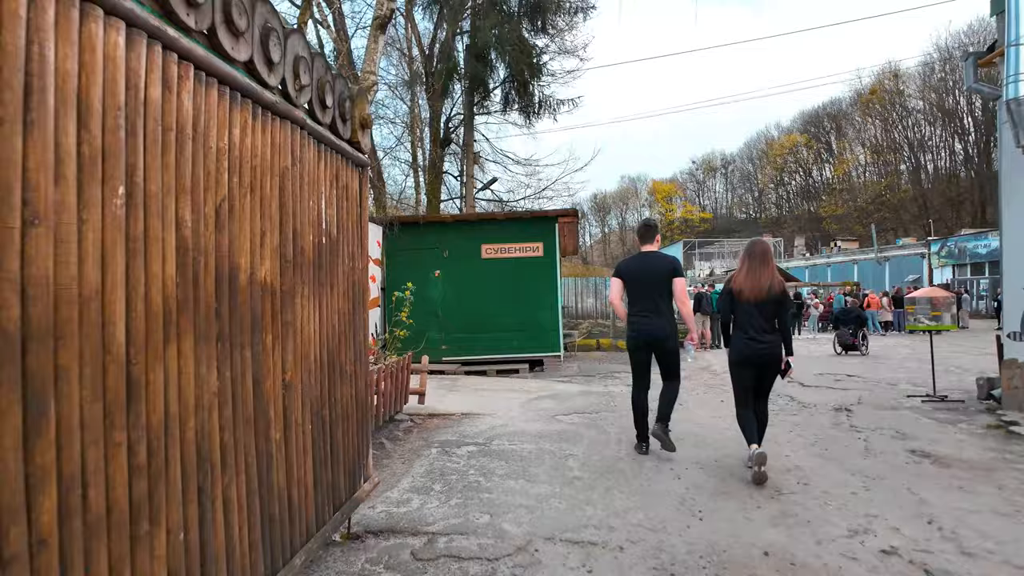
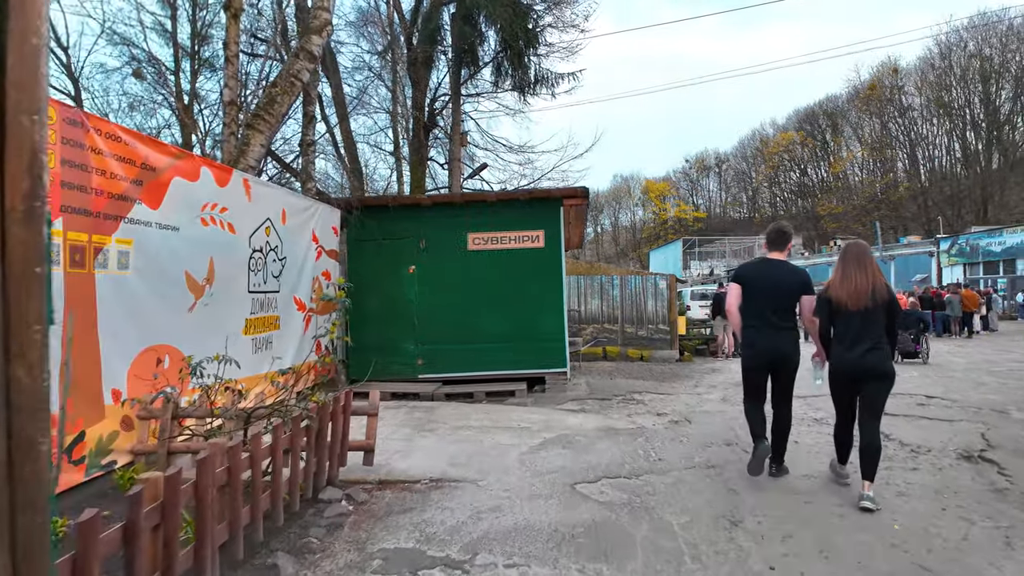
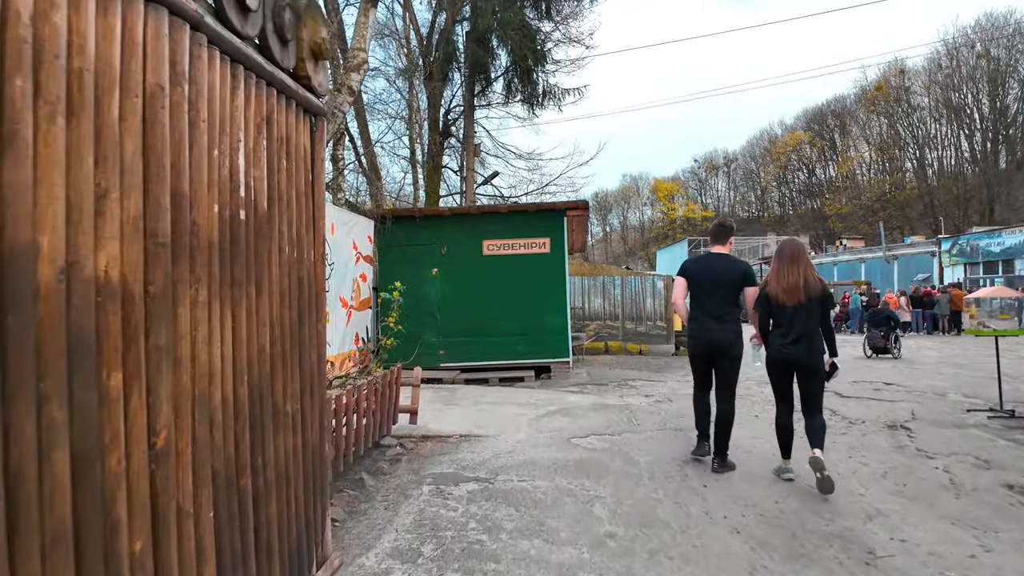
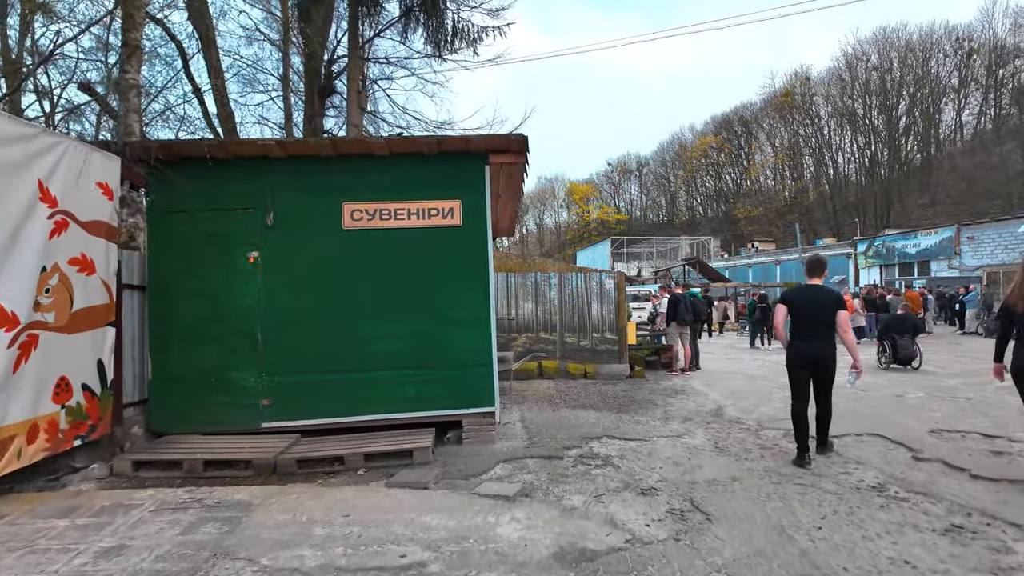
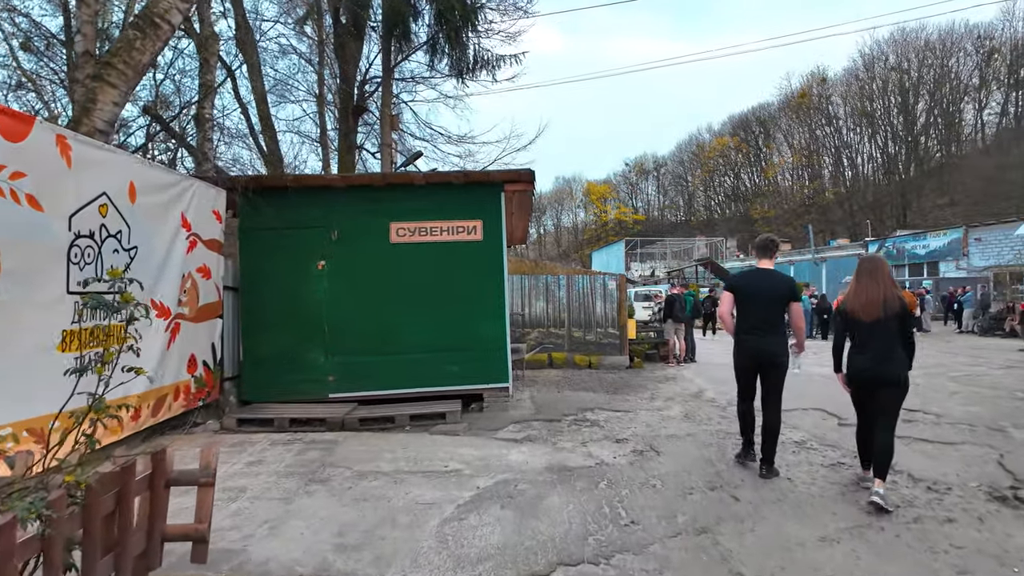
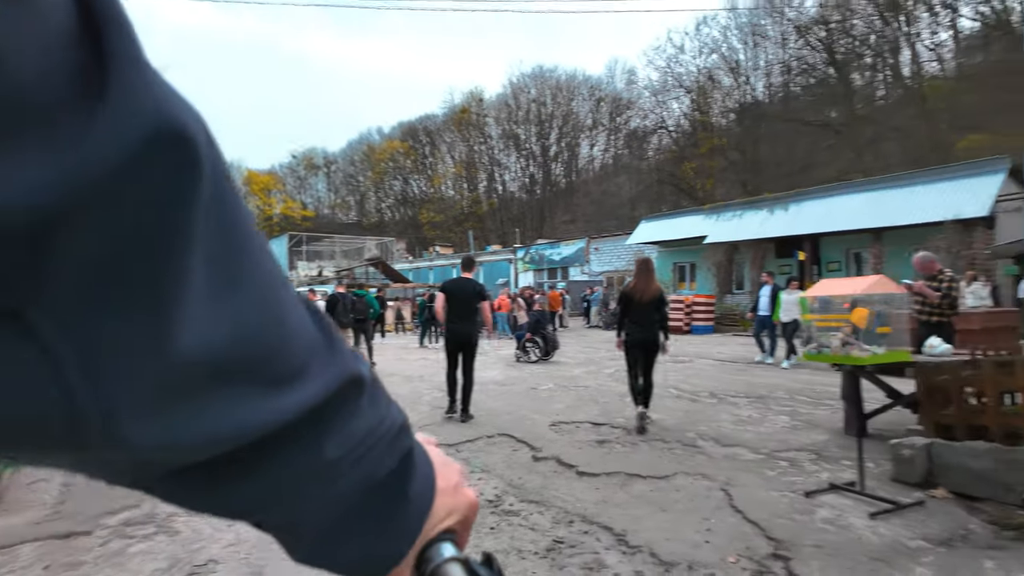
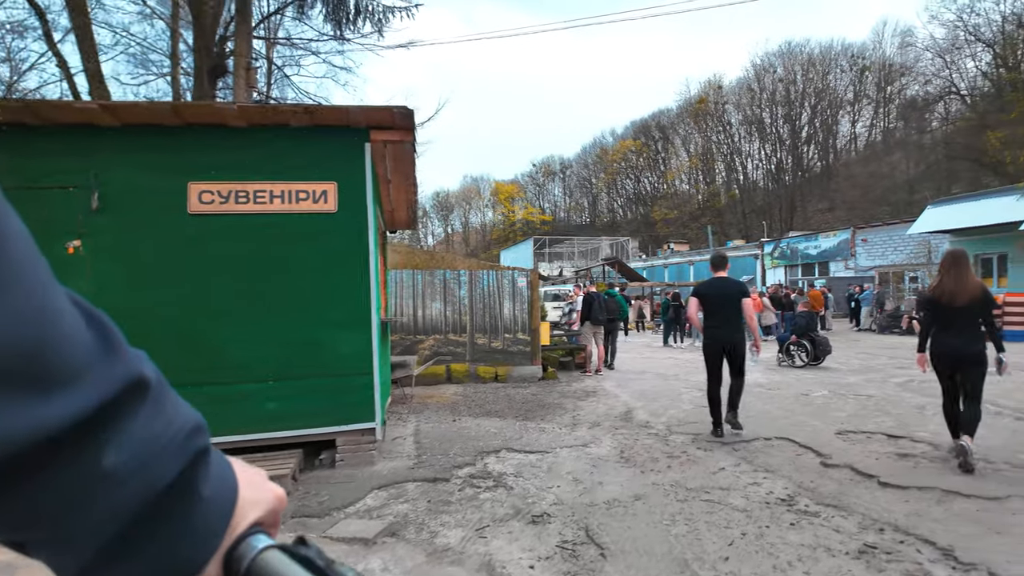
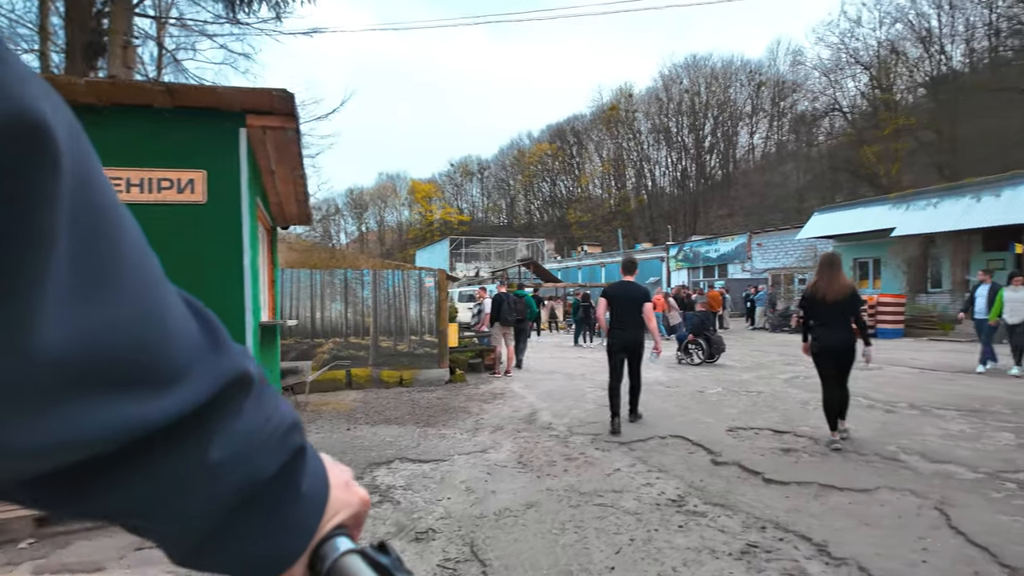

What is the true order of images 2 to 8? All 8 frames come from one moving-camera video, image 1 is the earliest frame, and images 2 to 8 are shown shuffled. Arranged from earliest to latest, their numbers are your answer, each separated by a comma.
3, 2, 5, 4, 7, 8, 6
